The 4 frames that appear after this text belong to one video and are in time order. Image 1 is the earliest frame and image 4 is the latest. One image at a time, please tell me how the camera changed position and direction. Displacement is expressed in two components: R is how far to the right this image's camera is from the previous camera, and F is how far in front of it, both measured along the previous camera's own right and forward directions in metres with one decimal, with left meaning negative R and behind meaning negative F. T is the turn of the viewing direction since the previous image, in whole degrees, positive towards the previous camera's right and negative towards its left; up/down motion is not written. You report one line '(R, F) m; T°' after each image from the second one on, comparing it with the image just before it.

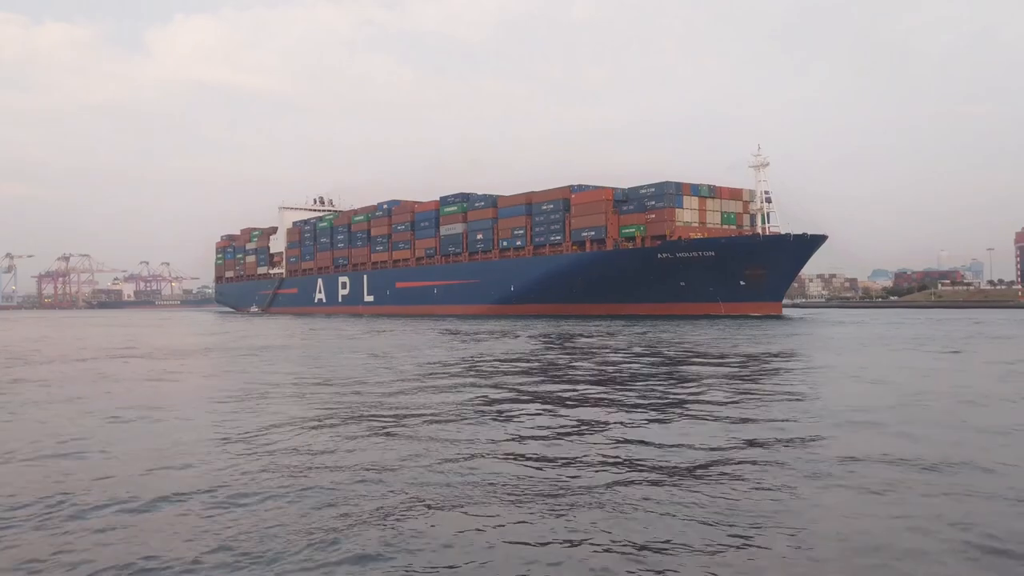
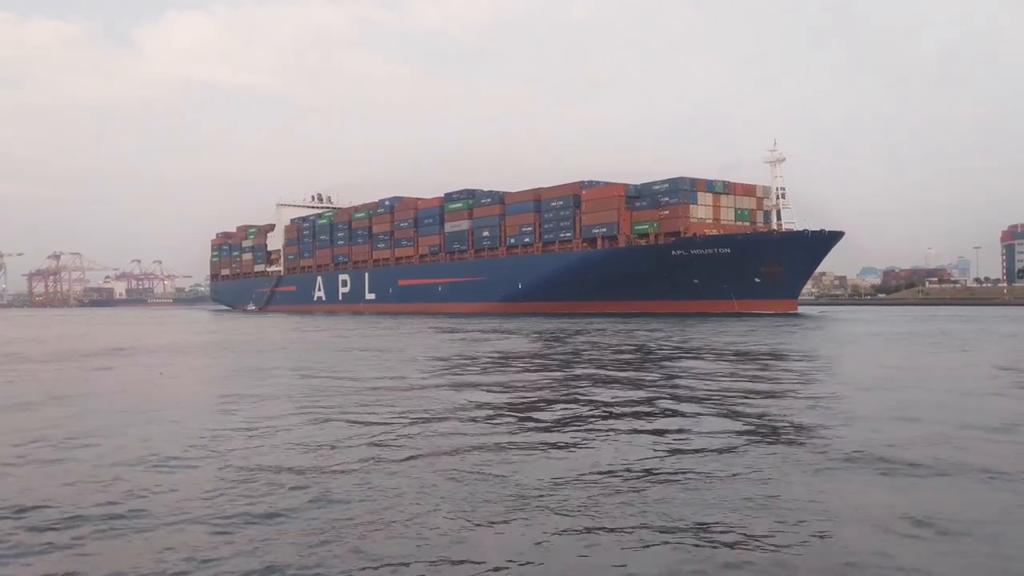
(-0.6, +0.3) m; +1°
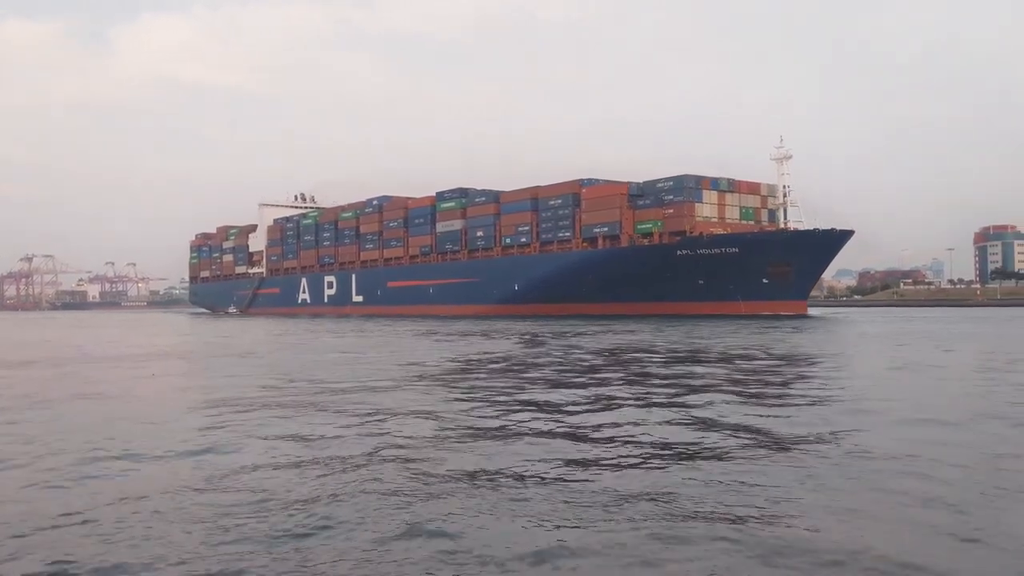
(-0.5, +0.7) m; +2°
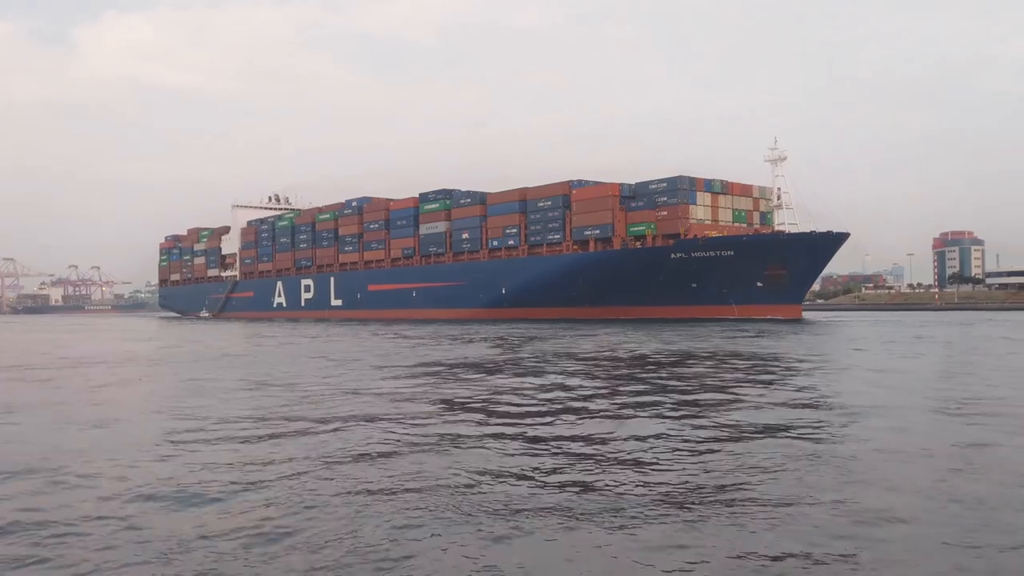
(-0.6, +0.4) m; +2°
